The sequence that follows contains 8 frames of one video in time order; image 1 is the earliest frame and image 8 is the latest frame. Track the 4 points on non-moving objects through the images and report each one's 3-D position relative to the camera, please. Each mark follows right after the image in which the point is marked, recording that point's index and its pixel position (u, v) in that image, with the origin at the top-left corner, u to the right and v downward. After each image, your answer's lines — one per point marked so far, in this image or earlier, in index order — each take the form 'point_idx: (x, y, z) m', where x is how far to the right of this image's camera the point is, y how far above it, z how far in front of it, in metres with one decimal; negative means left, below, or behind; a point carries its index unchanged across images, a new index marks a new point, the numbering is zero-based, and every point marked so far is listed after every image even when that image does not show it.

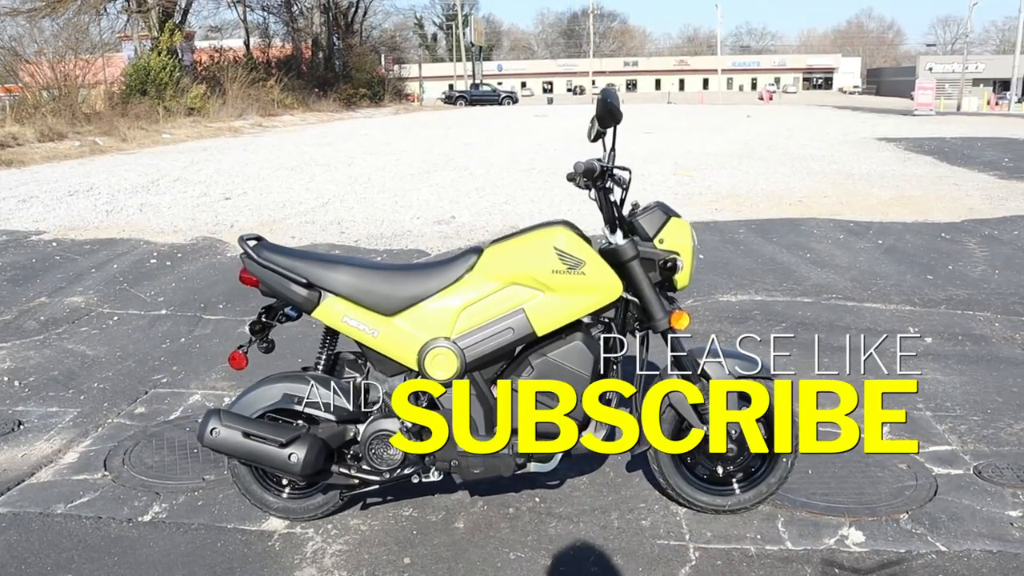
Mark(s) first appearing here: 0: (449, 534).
0: (-0.2, -1.0, +3.6) m
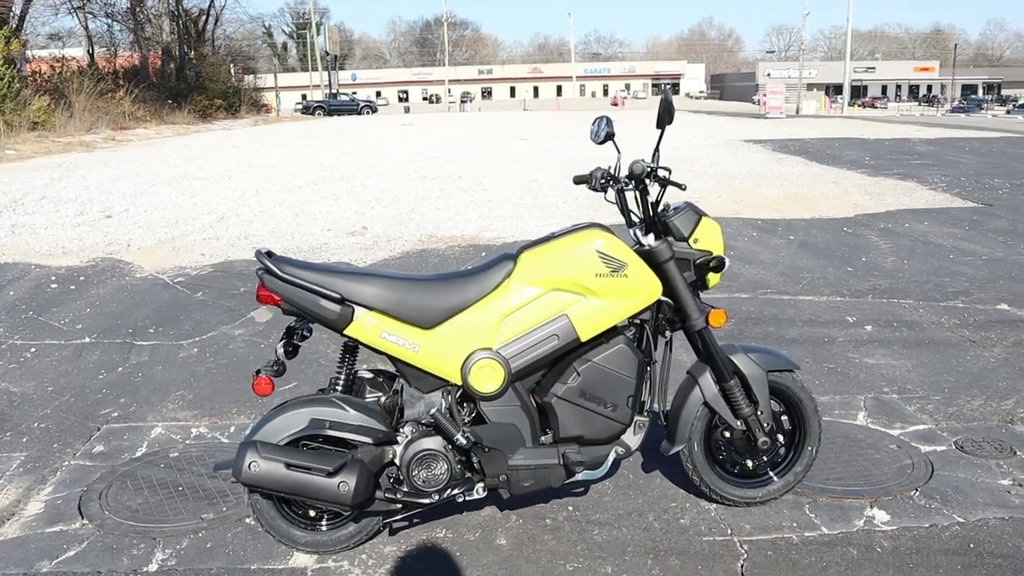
0: (-0.1, -1.0, +3.5) m
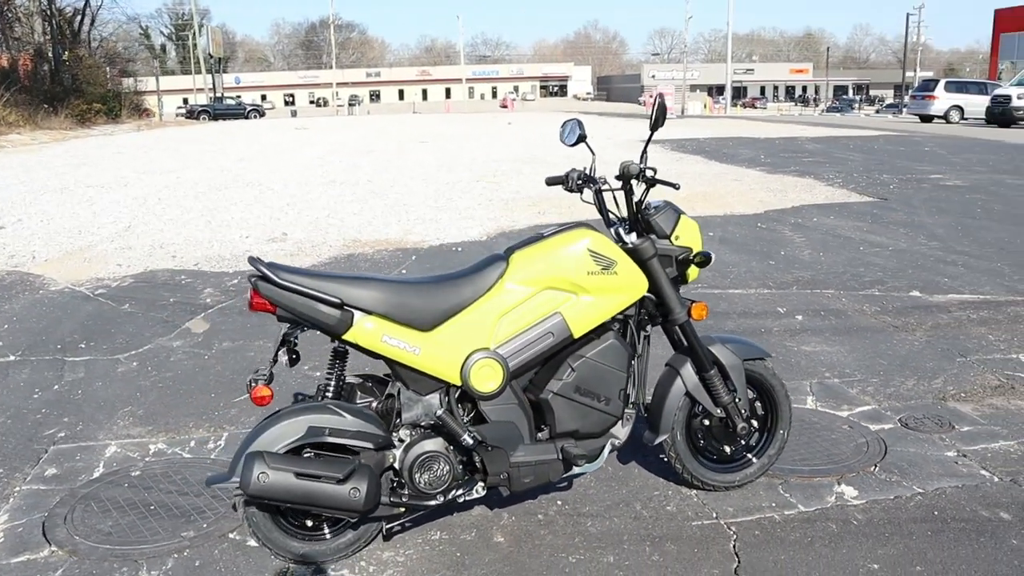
0: (-0.1, -1.0, +3.6) m
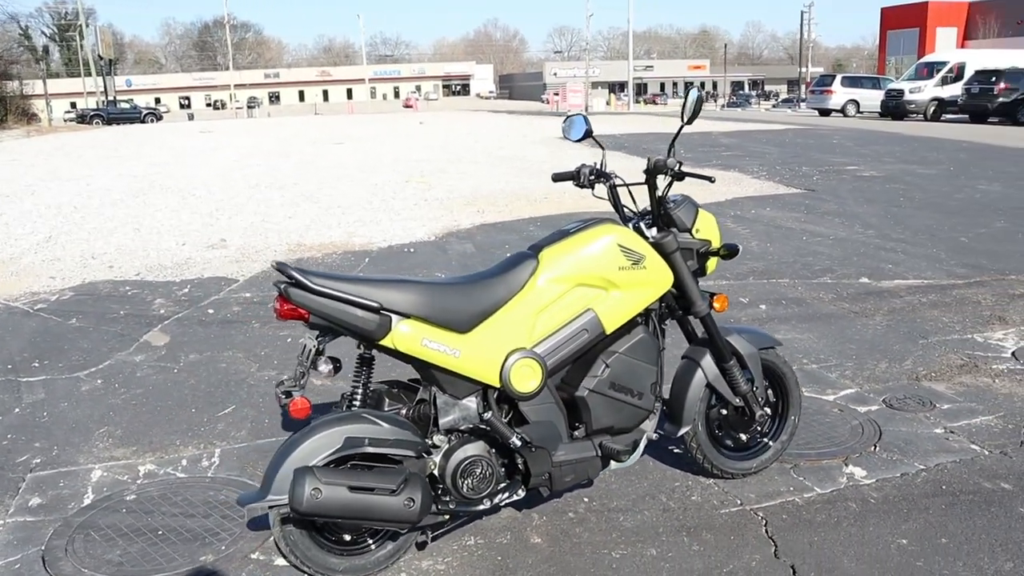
0: (+0.1, -1.0, +3.5) m
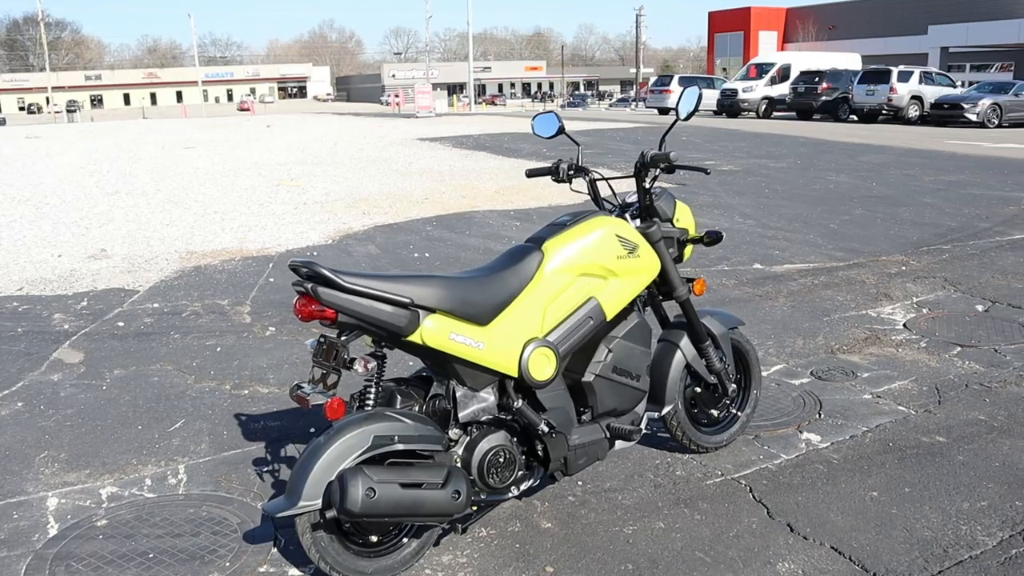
0: (+0.1, -1.0, +3.6) m
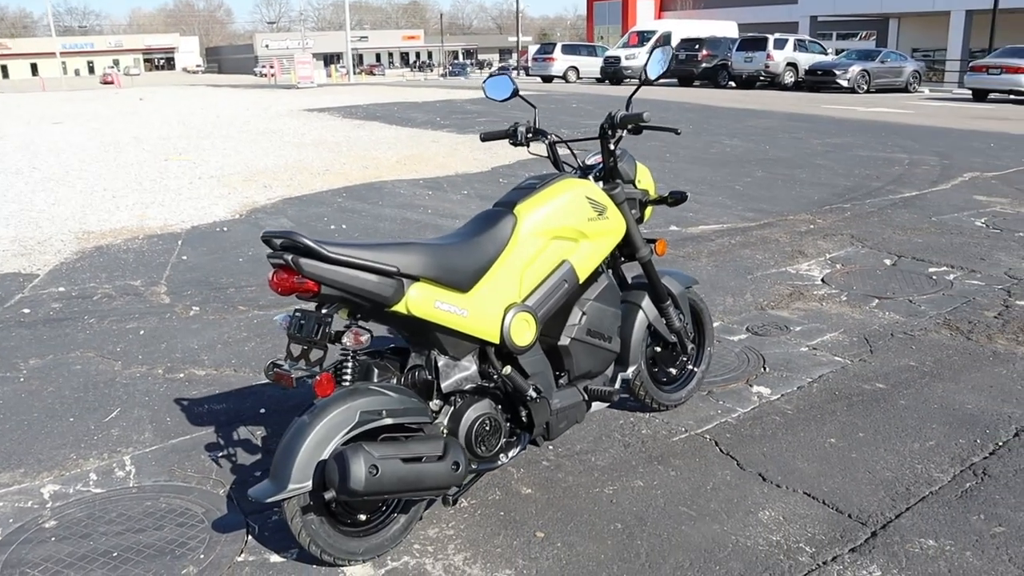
0: (+0.1, -0.8, +3.6) m
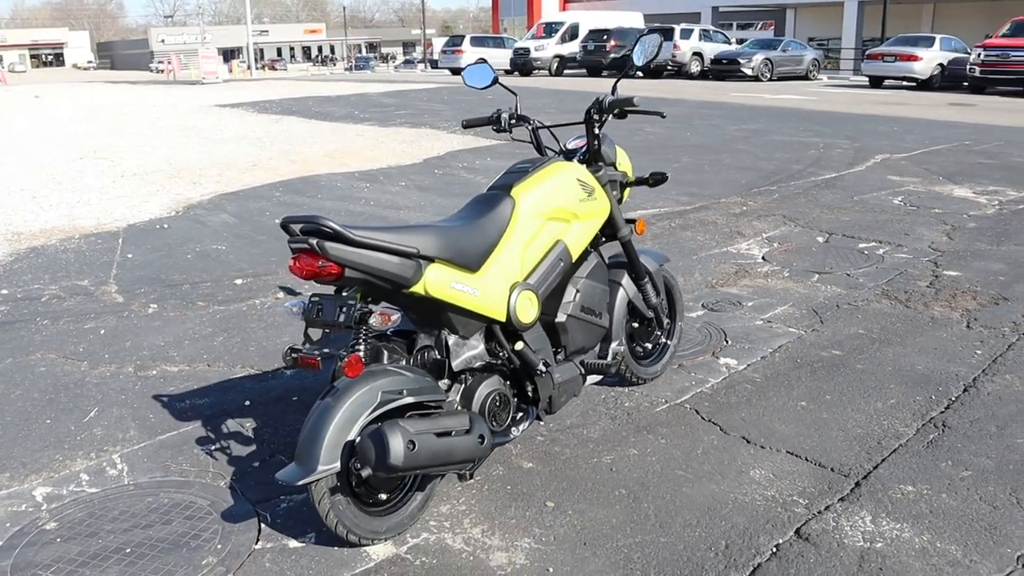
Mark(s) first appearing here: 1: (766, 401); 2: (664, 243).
0: (+0.1, -0.8, +3.7) m
1: (+1.2, -0.5, +4.4) m
2: (+1.2, +0.3, +7.0) m
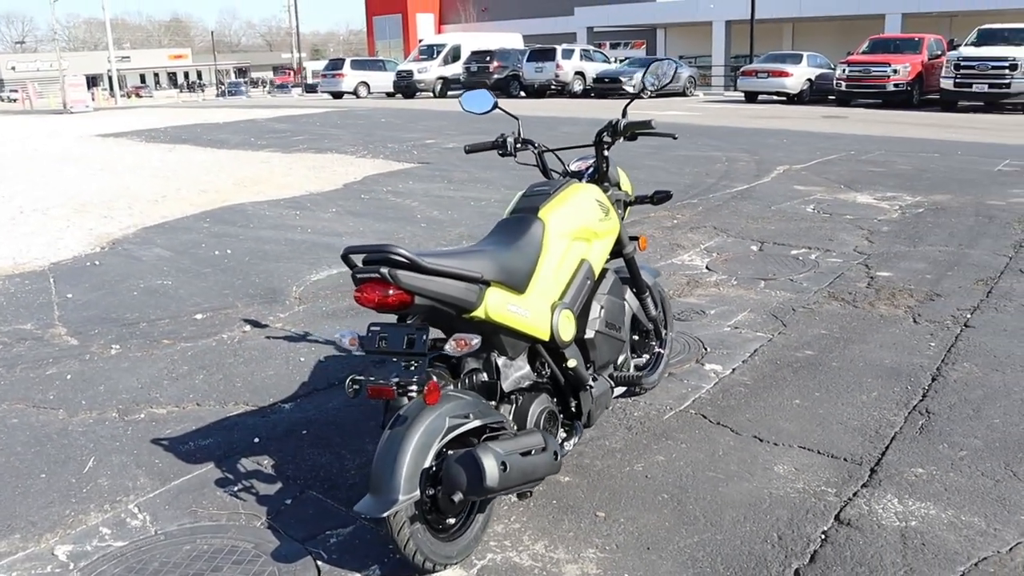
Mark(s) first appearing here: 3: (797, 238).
0: (+0.3, -0.8, +3.8) m
1: (+1.3, -0.6, +4.6) m
2: (+0.8, +0.2, +7.3) m
3: (+2.4, +0.4, +7.7) m
